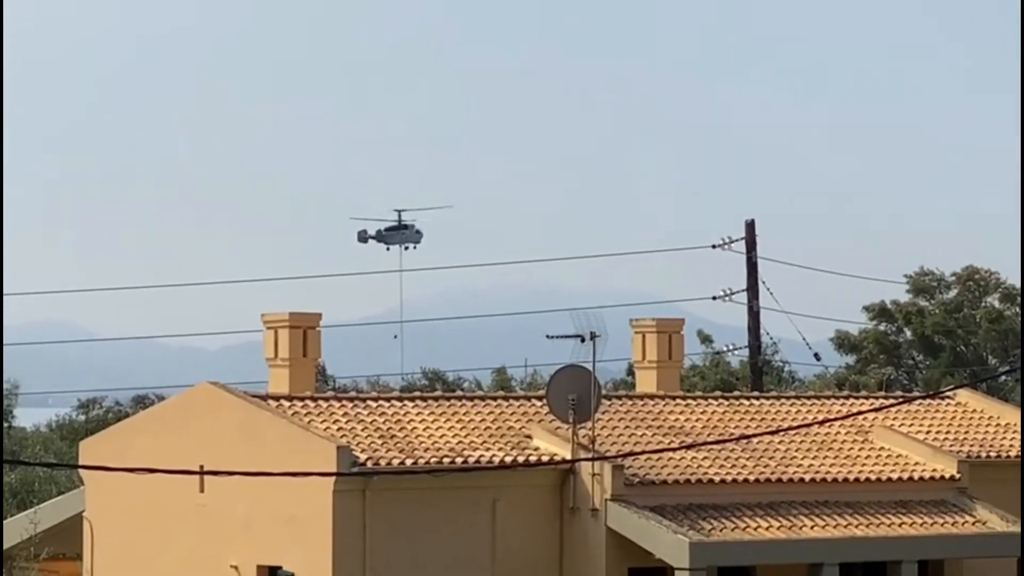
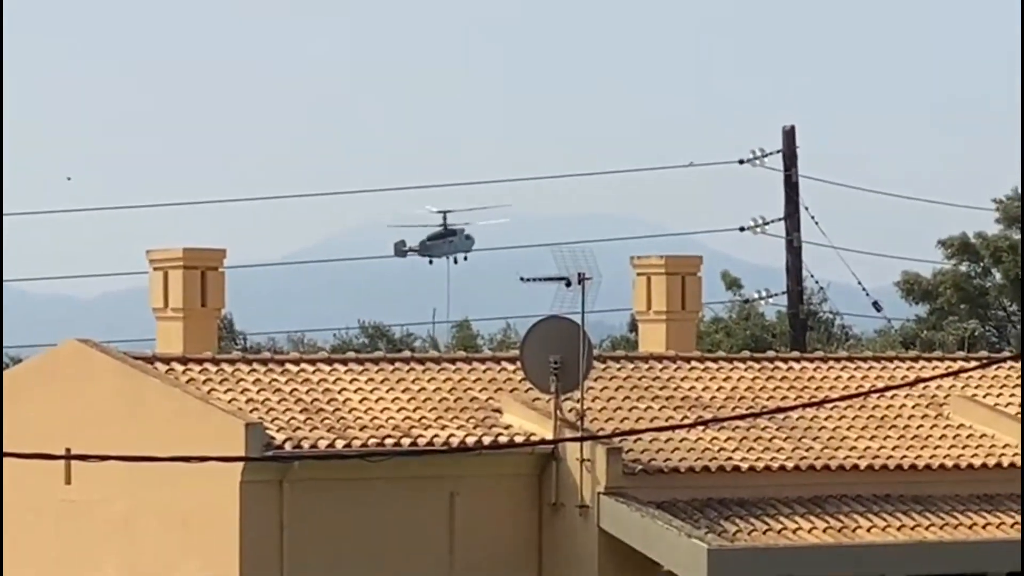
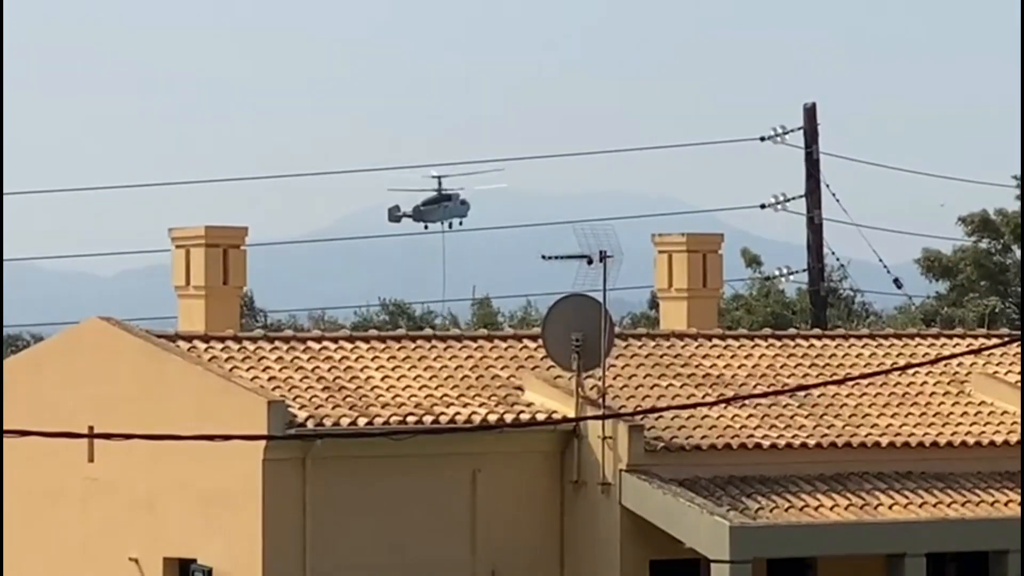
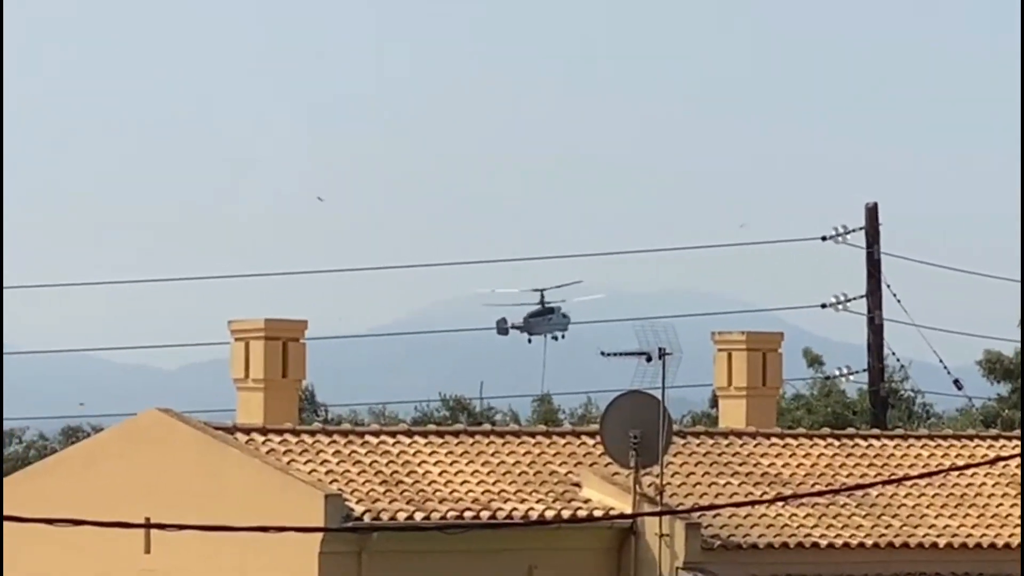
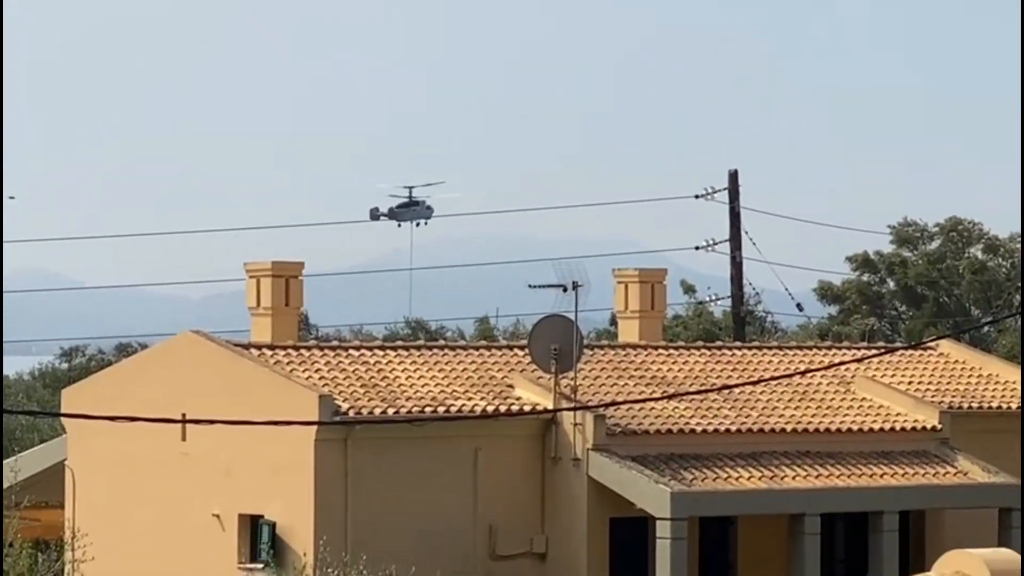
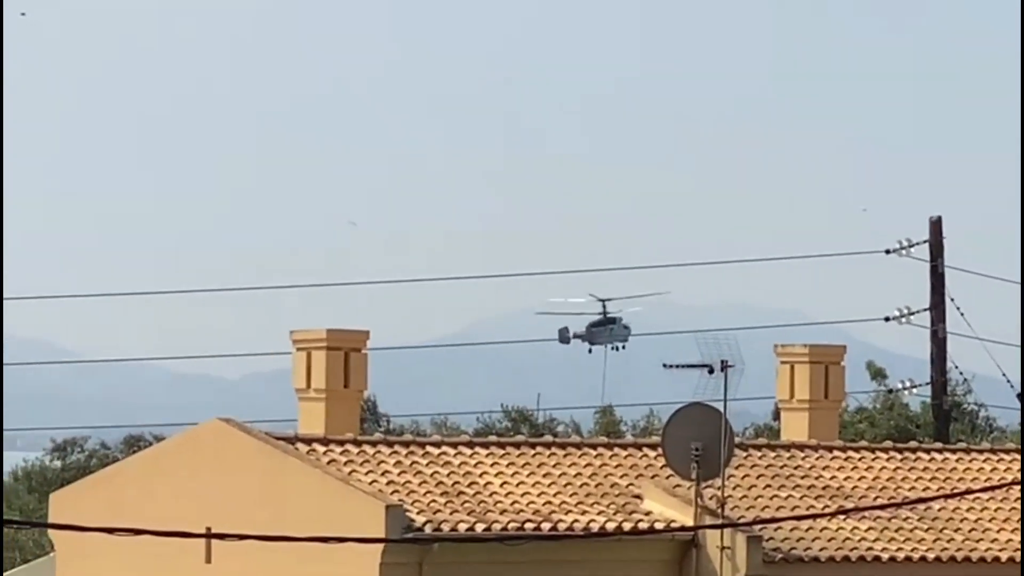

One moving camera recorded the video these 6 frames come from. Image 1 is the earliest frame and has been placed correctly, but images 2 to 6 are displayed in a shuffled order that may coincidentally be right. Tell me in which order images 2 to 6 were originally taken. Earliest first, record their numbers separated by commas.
5, 3, 2, 4, 6
